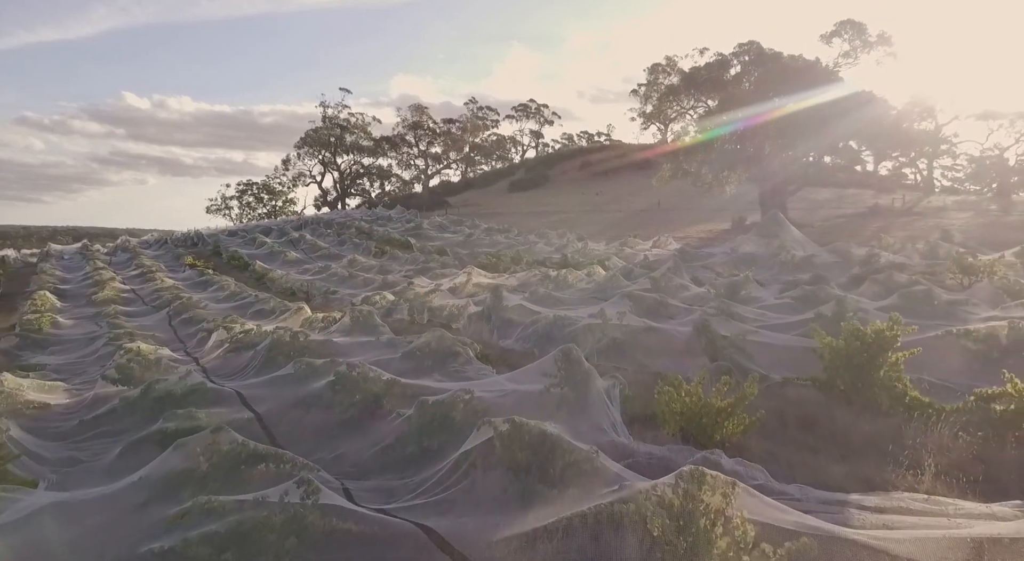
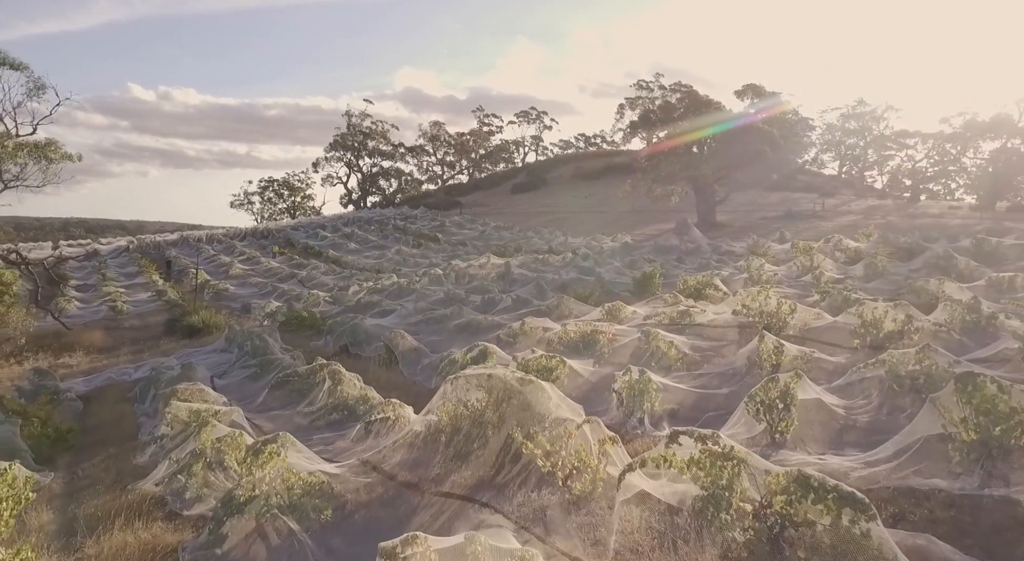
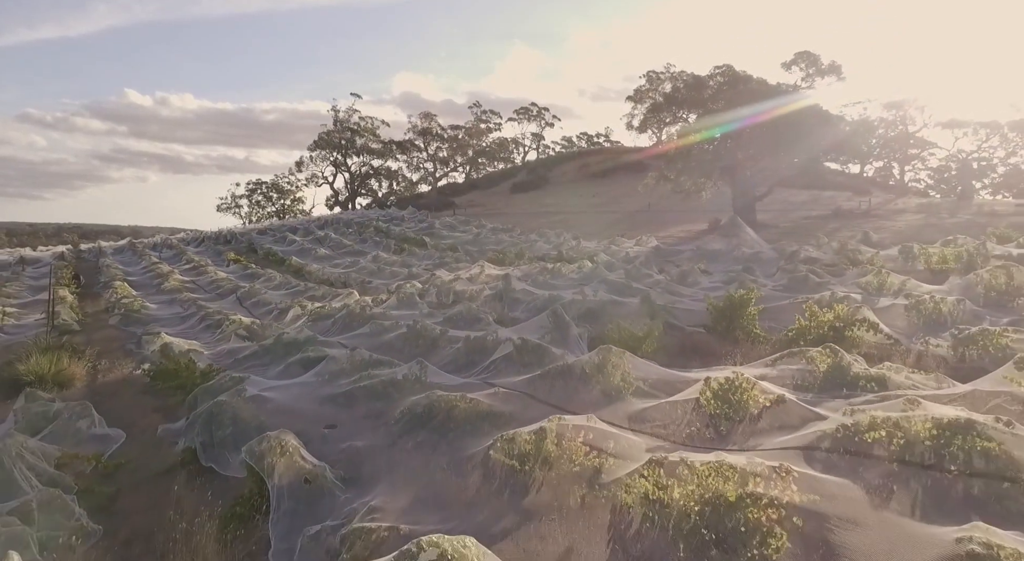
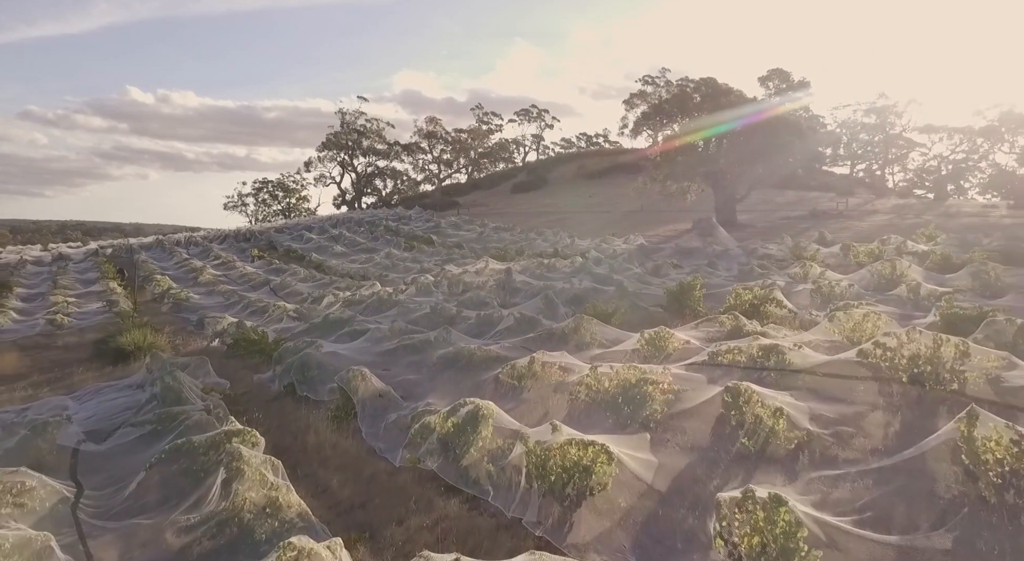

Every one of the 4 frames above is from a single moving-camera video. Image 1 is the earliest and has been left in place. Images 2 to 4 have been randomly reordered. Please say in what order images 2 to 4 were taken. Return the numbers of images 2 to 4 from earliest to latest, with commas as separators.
3, 4, 2
